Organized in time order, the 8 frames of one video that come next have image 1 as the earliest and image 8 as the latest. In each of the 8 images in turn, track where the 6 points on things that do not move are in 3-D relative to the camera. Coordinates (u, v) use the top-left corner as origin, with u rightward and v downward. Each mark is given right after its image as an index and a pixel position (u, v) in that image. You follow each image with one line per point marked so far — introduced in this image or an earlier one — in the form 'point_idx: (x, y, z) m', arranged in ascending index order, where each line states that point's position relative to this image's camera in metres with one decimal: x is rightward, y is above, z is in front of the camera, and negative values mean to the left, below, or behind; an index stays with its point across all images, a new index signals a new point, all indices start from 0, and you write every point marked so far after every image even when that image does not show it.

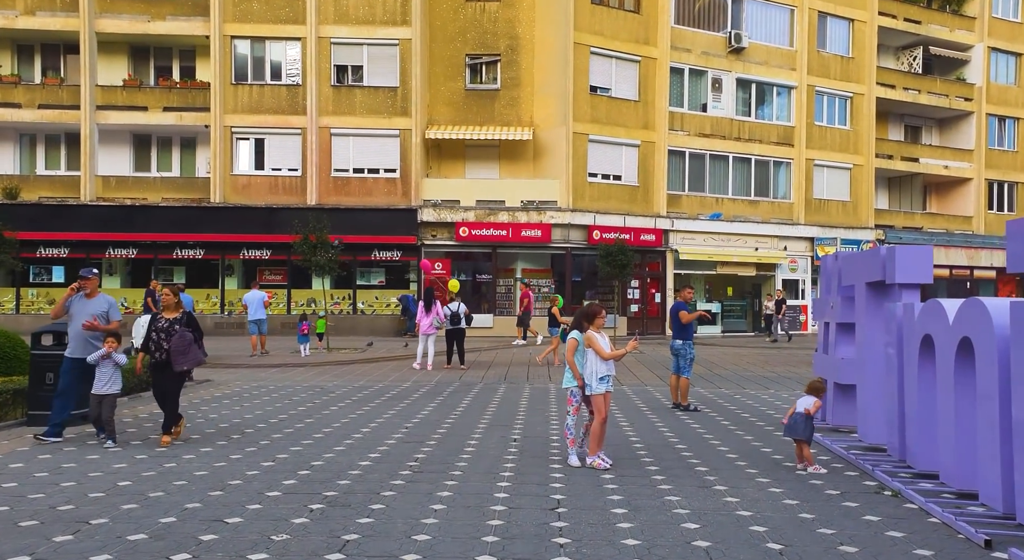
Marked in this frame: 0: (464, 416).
0: (-0.7, -1.8, +11.7) m
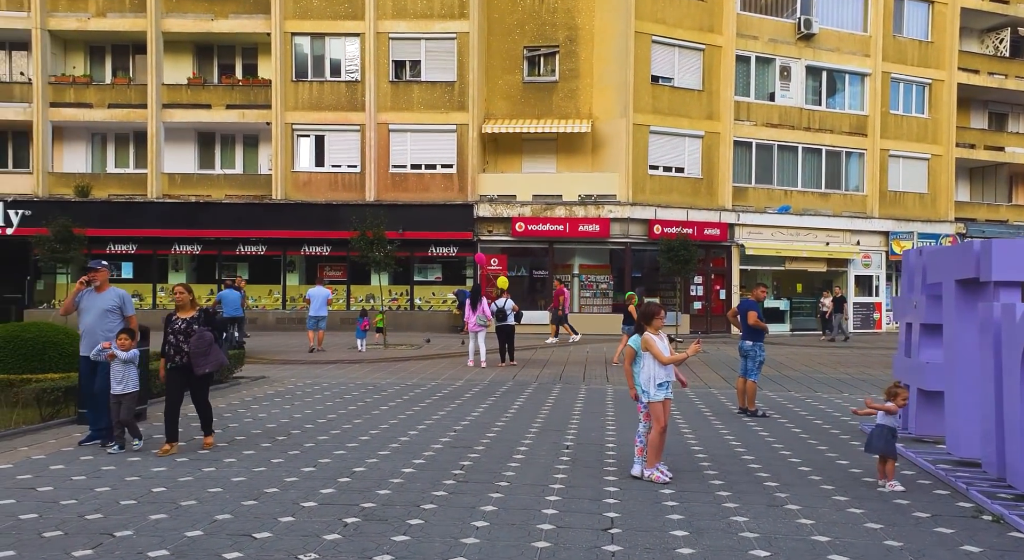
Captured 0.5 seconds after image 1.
0: (+0.1, -1.8, +11.2) m
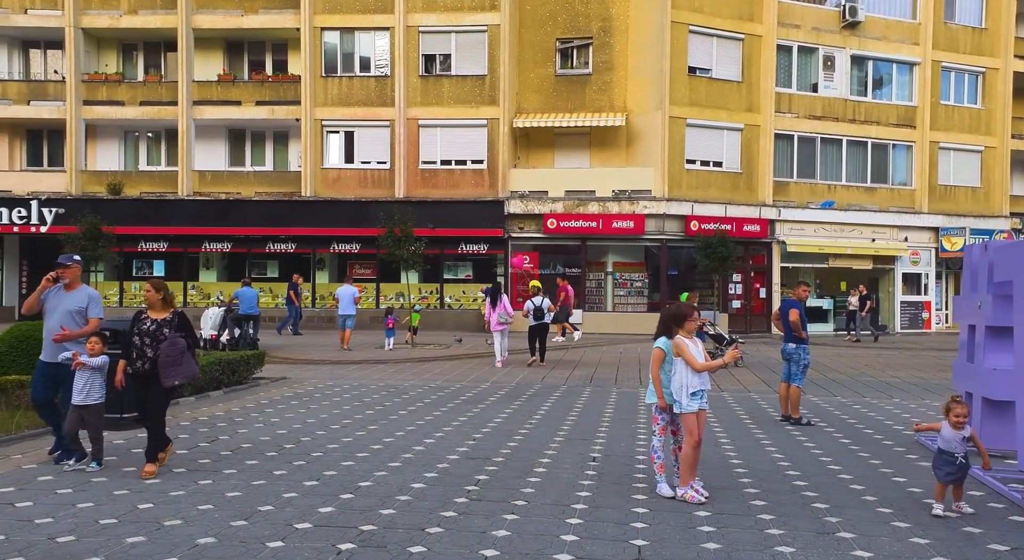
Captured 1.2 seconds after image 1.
0: (+0.4, -1.7, +10.5) m
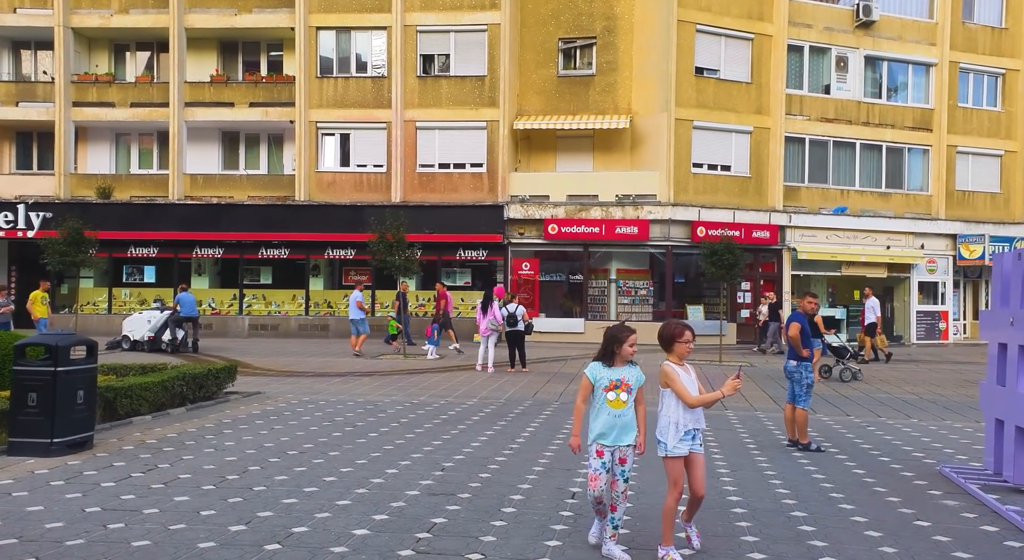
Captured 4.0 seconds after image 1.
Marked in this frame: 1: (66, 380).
0: (+0.1, -1.9, +9.5) m
1: (-4.6, -1.0, +9.1) m
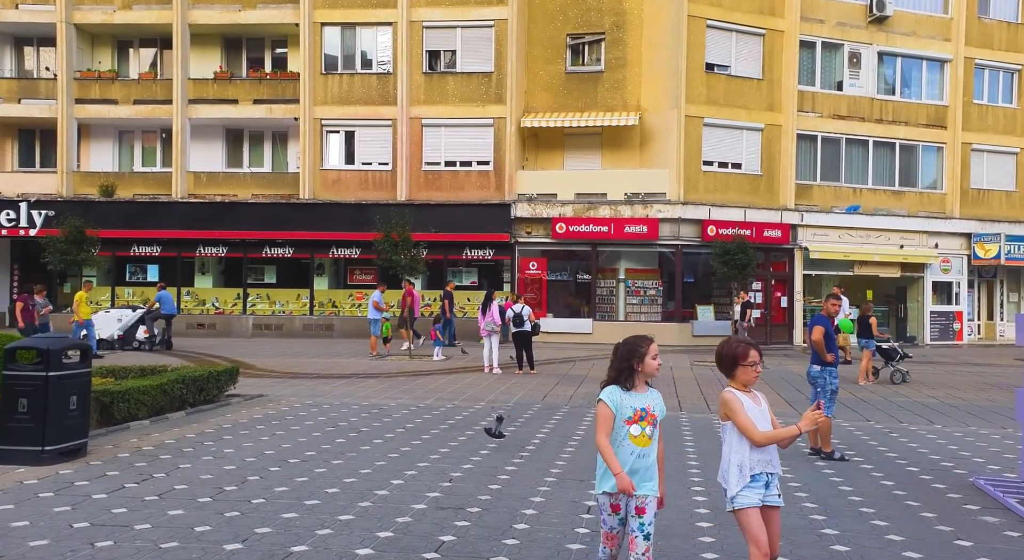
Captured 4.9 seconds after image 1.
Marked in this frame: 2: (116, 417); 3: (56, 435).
0: (+0.2, -1.9, +9.1) m
1: (-4.5, -1.0, +8.8) m
2: (-5.0, -1.7, +11.2) m
3: (-4.5, -1.5, +8.7) m
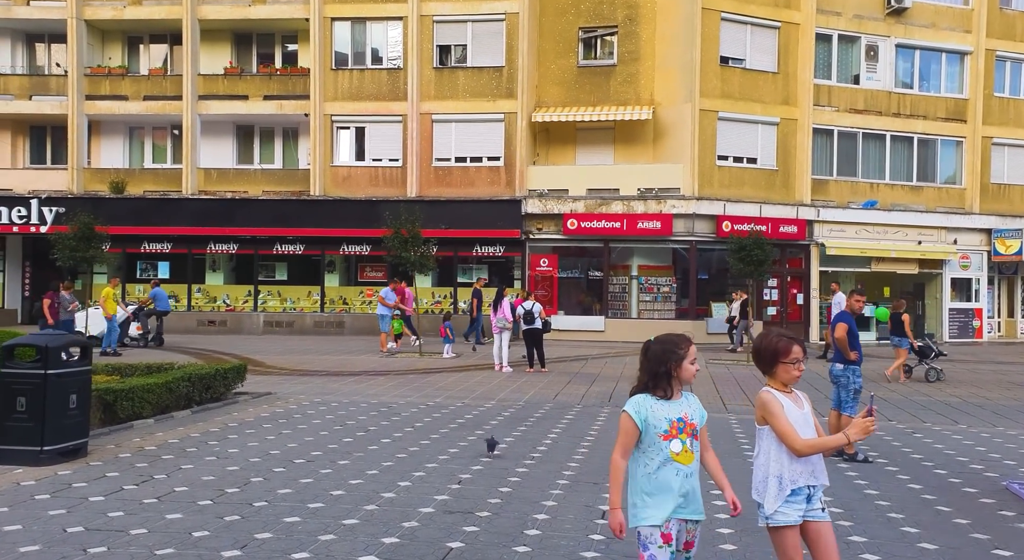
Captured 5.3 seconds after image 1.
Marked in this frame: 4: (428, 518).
0: (+0.3, -1.8, +8.8) m
1: (-4.4, -1.0, +8.6) m
2: (-4.9, -1.7, +10.9) m
3: (-4.4, -1.5, +8.5) m
4: (-0.6, -1.8, +6.6) m
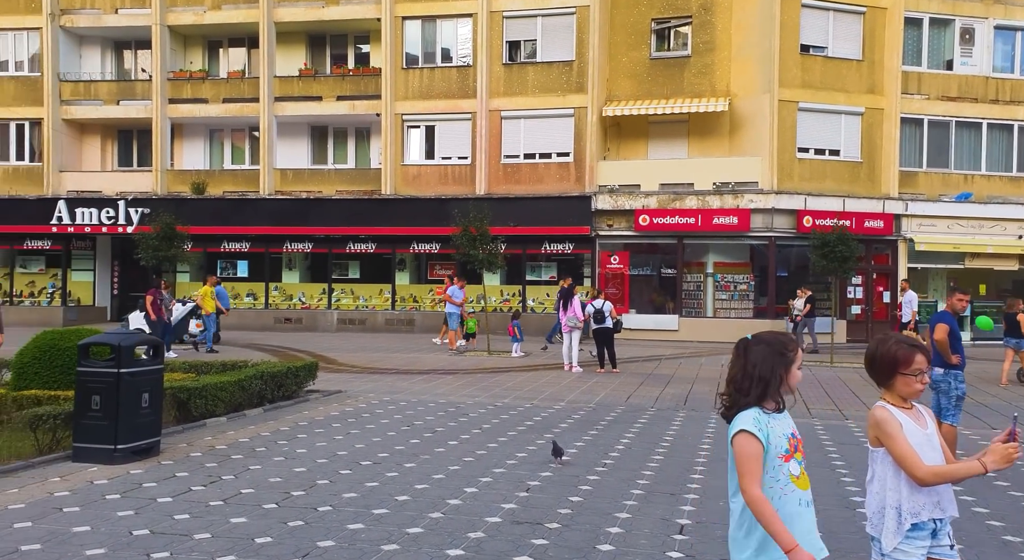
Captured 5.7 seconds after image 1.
0: (+1.0, -1.8, +8.4) m
1: (-3.7, -1.0, +8.6) m
2: (-4.0, -1.7, +11.0) m
3: (-3.7, -1.5, +8.6) m
4: (-0.1, -1.8, +6.4) m
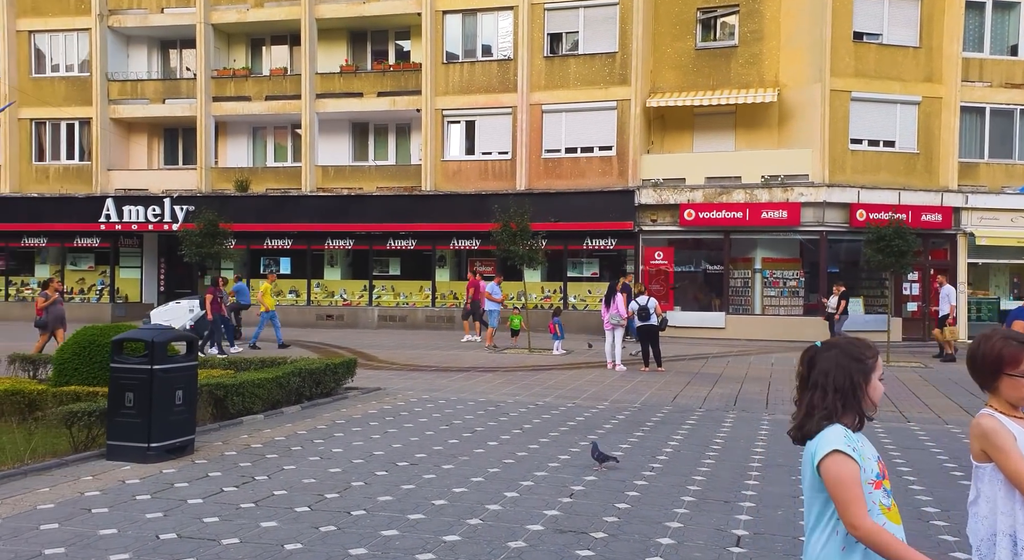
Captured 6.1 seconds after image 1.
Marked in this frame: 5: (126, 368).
0: (+1.4, -1.8, +8.0) m
1: (-3.3, -1.0, +8.4) m
2: (-3.5, -1.6, +10.8) m
3: (-3.3, -1.4, +8.4) m
4: (+0.2, -1.7, +6.0) m
5: (-3.7, -0.8, +8.4) m
